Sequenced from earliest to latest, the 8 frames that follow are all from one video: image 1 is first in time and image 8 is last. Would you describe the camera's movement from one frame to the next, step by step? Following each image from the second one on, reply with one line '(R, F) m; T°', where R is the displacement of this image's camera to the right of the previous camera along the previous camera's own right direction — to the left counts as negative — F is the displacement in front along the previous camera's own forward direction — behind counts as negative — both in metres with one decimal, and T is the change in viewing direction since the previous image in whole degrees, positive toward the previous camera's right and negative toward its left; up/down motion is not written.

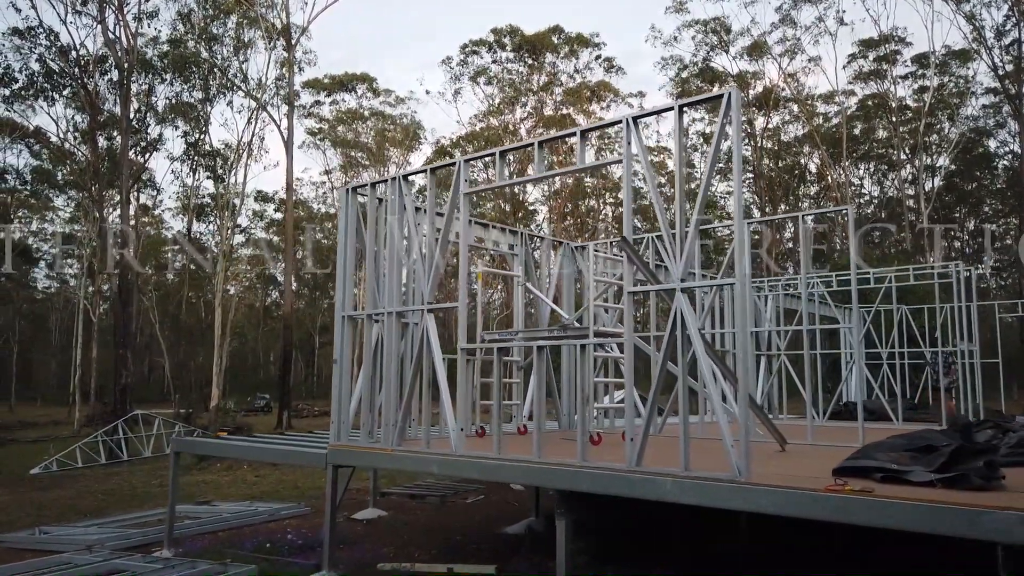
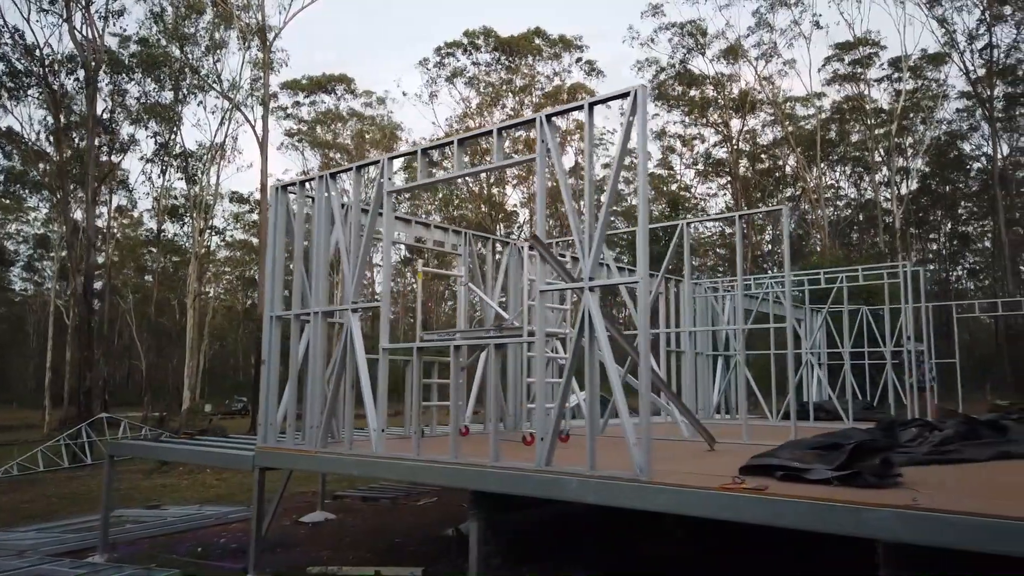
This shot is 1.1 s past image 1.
(+0.4, 0.0) m; +1°
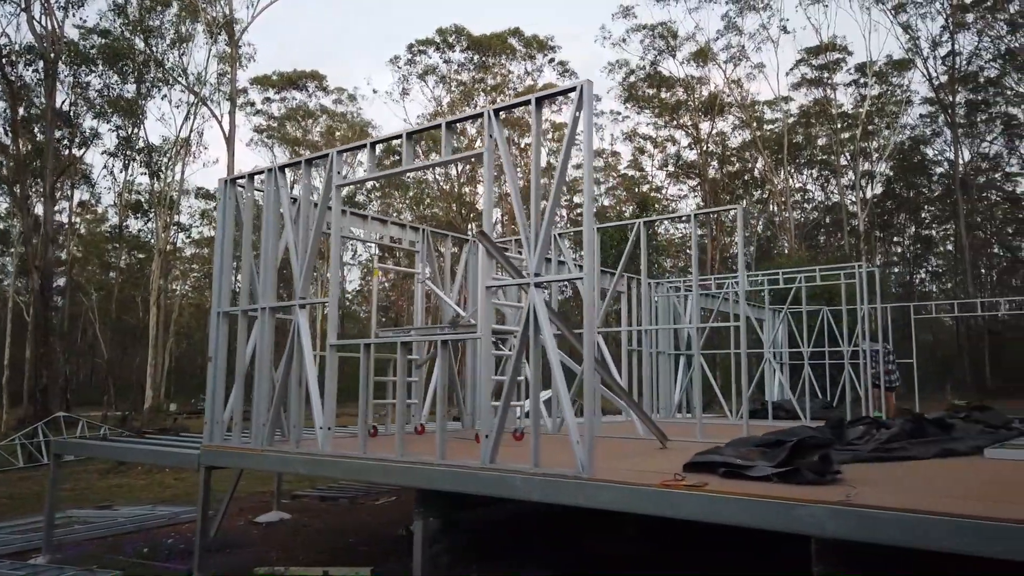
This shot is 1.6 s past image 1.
(+0.1, 0.0) m; +2°
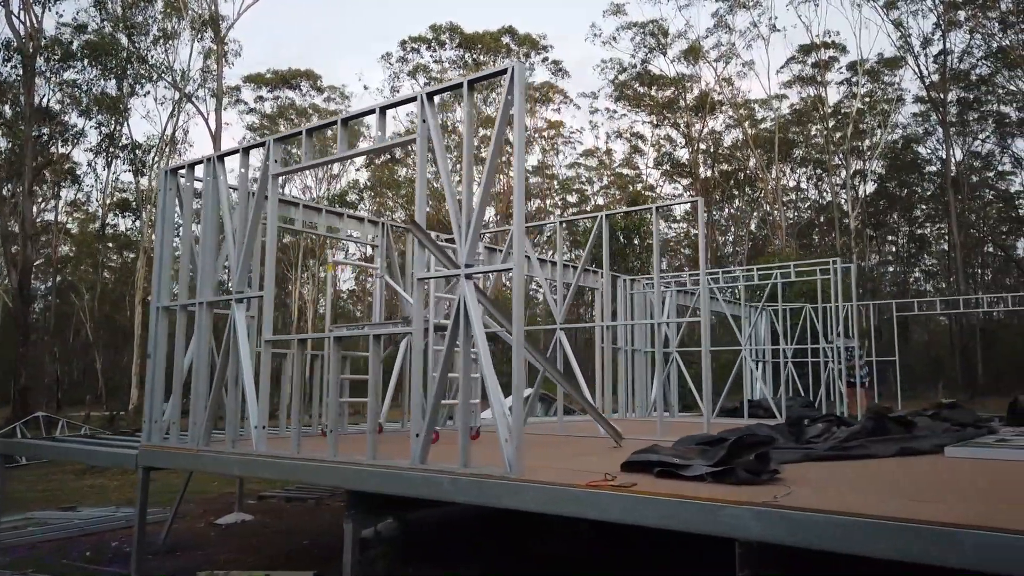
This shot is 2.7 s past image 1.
(+0.3, +0.2) m; 0°
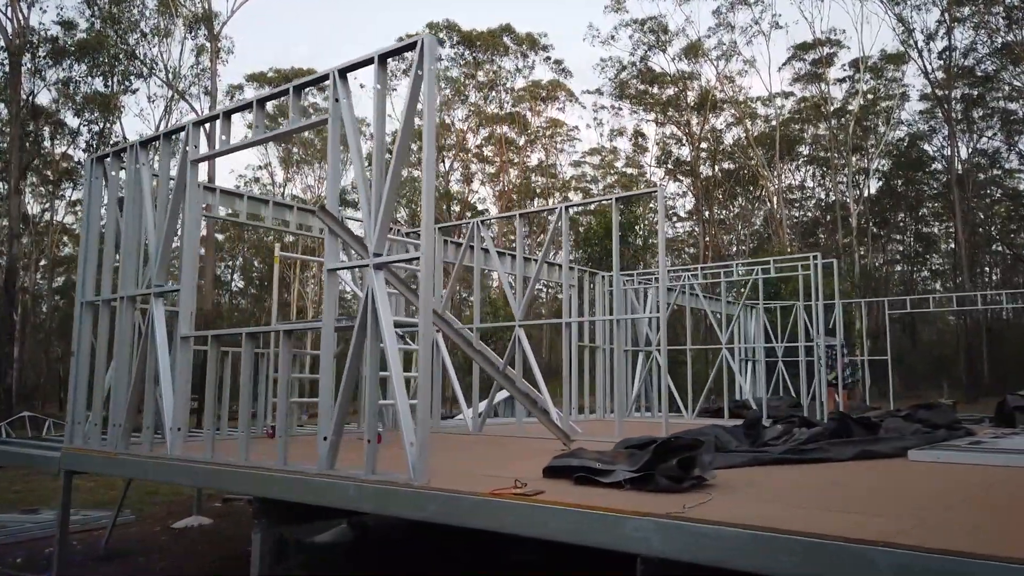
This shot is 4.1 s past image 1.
(+0.4, +0.3) m; 0°
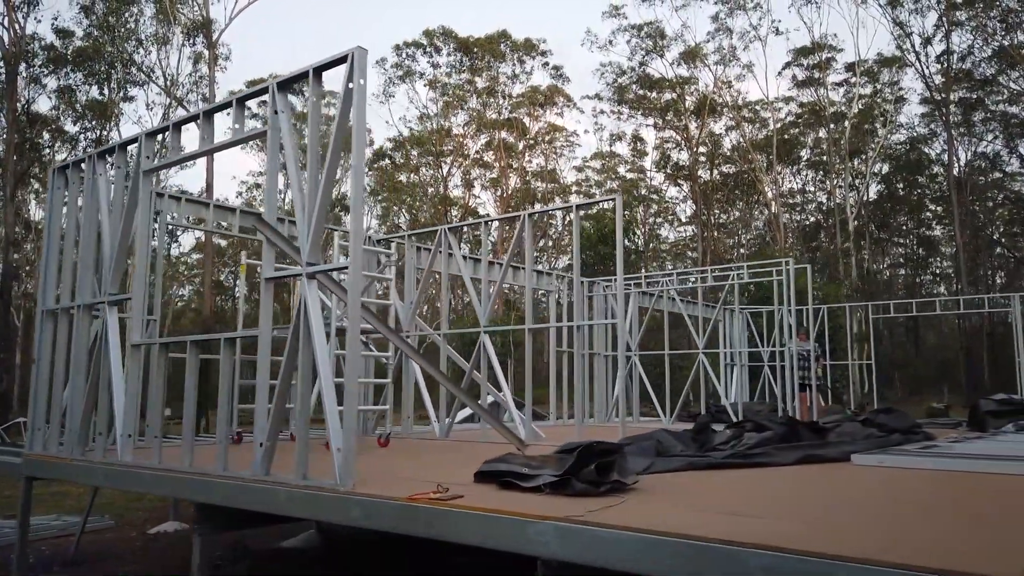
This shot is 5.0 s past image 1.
(+0.3, -0.1) m; 0°
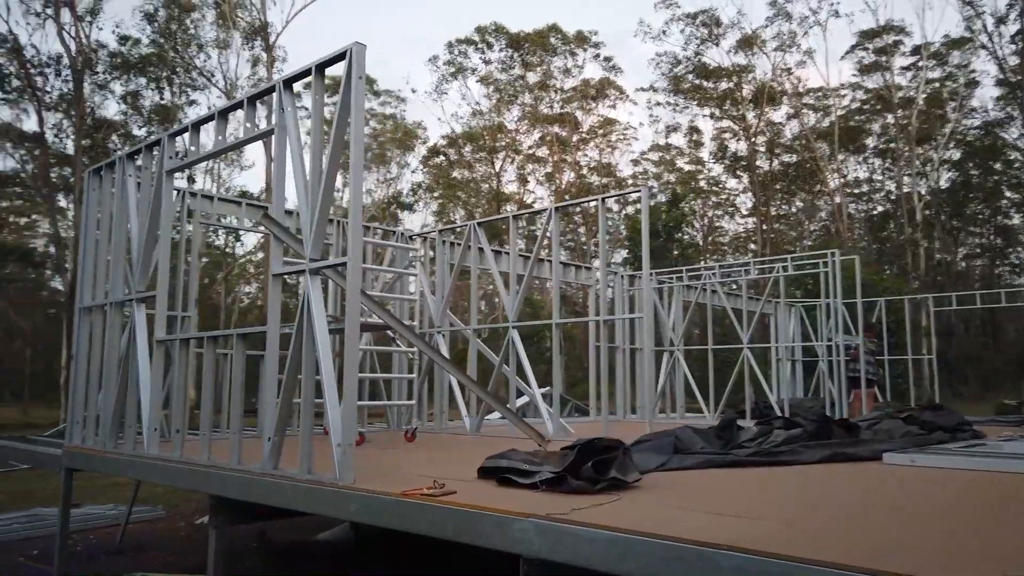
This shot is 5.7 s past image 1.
(+0.3, +0.1) m; -4°
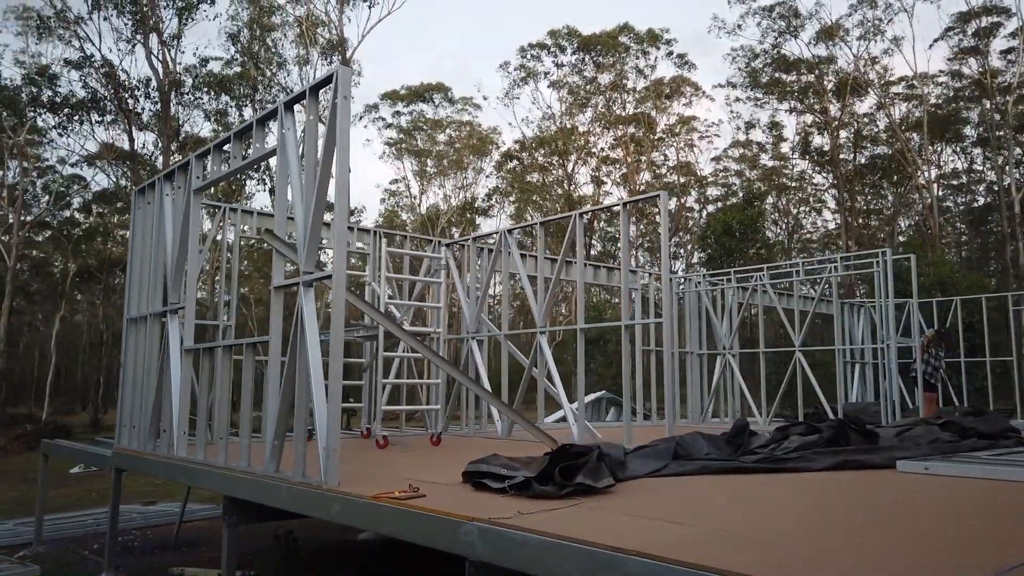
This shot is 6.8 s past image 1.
(+0.5, 0.0) m; -6°
